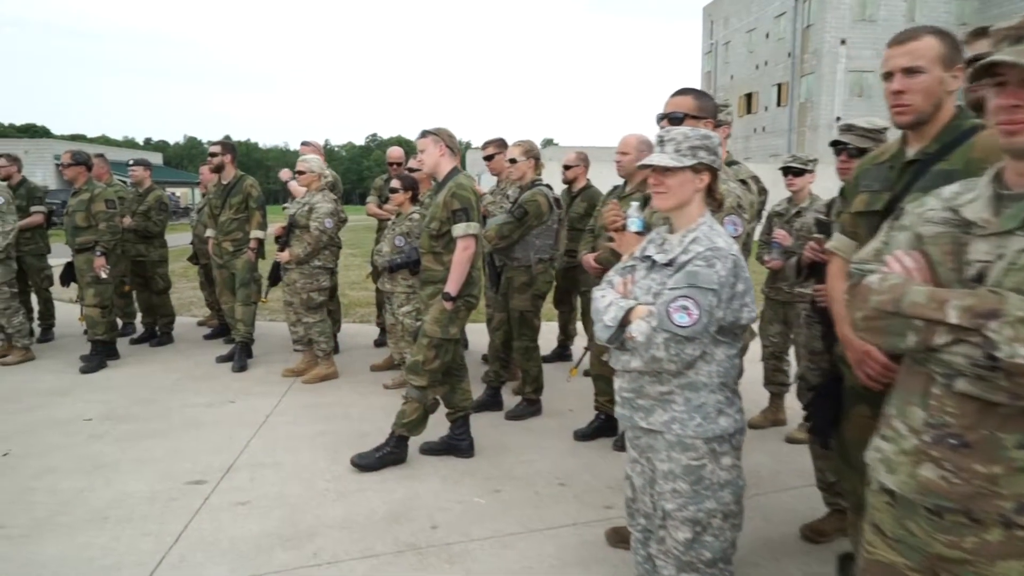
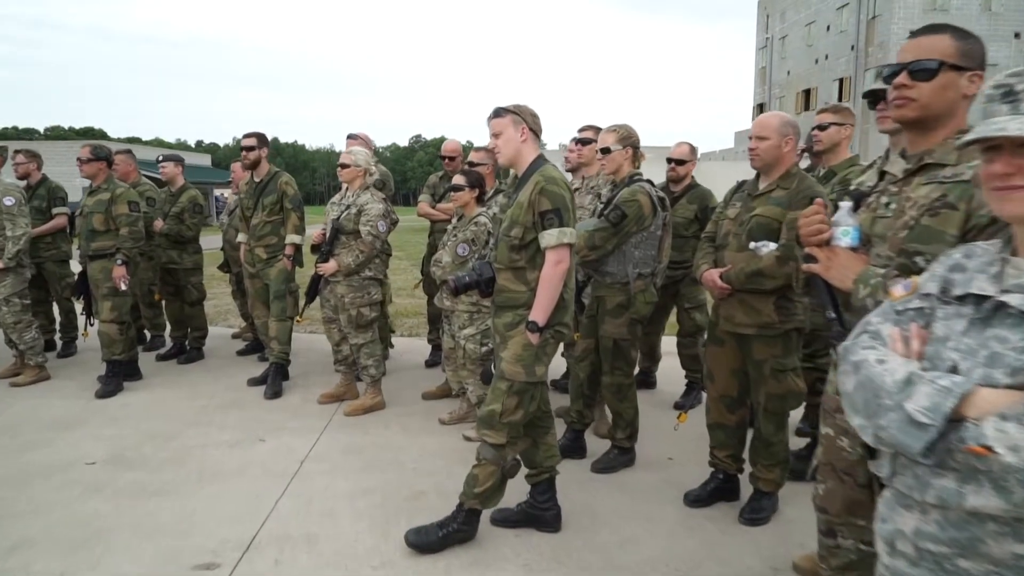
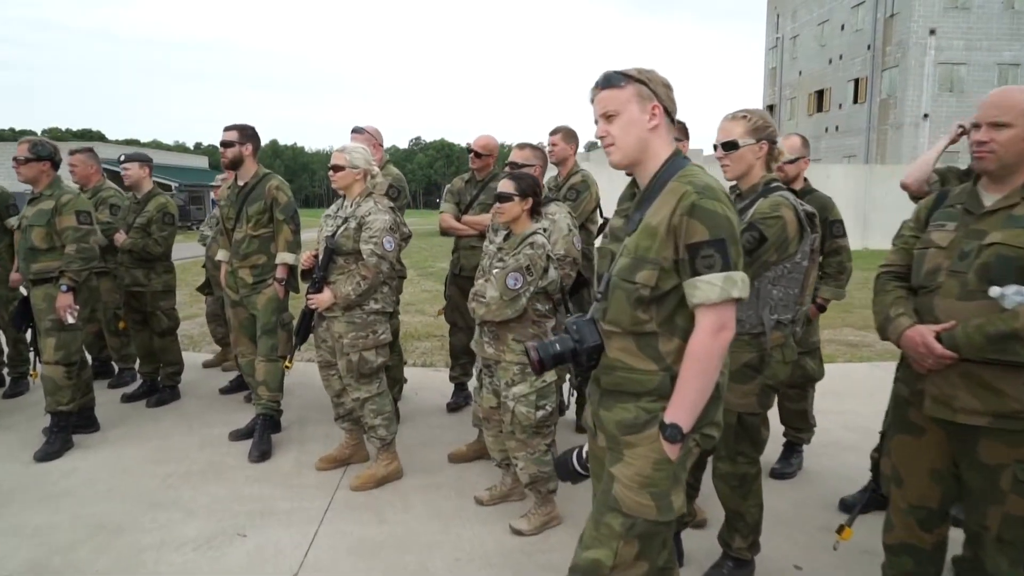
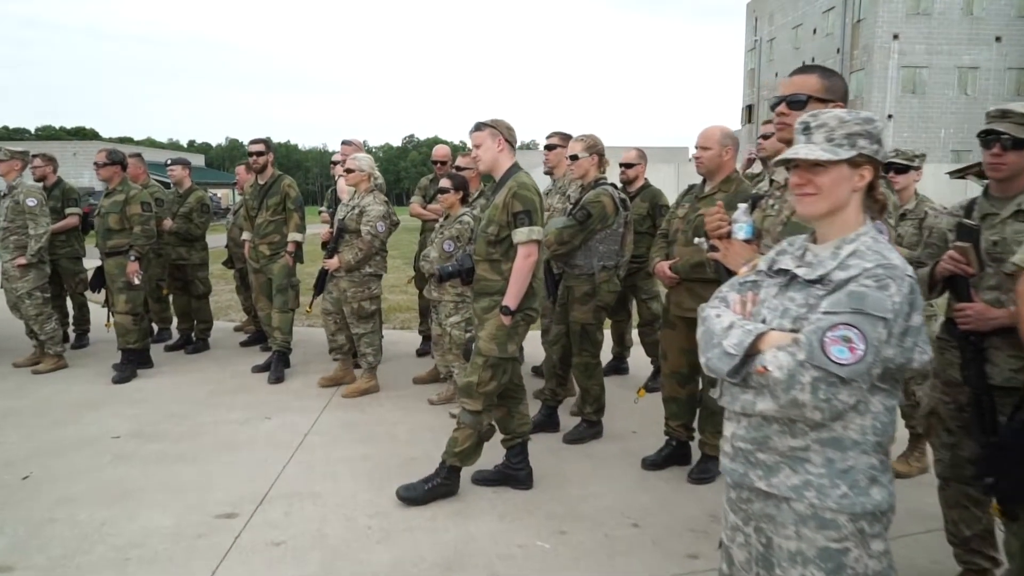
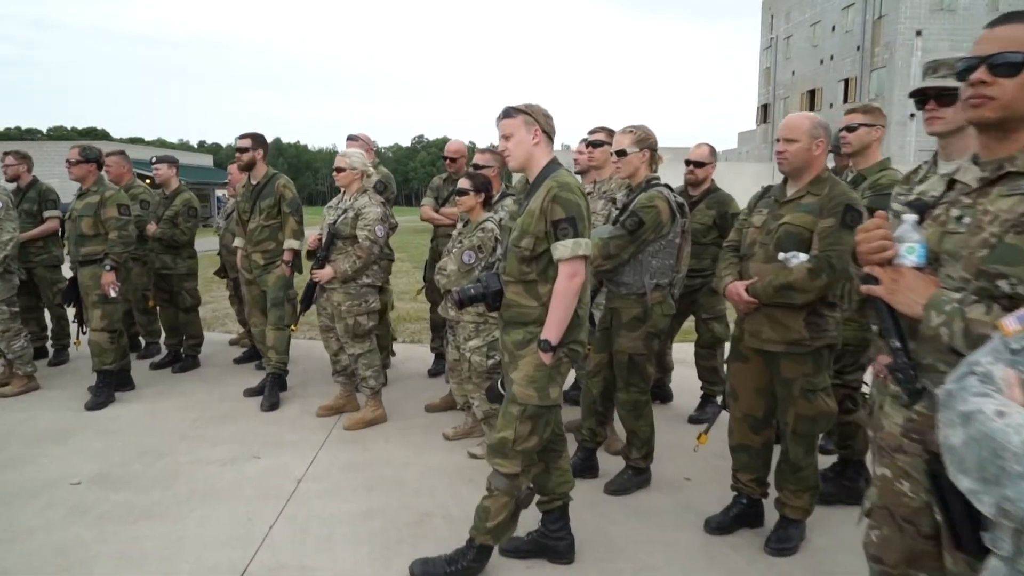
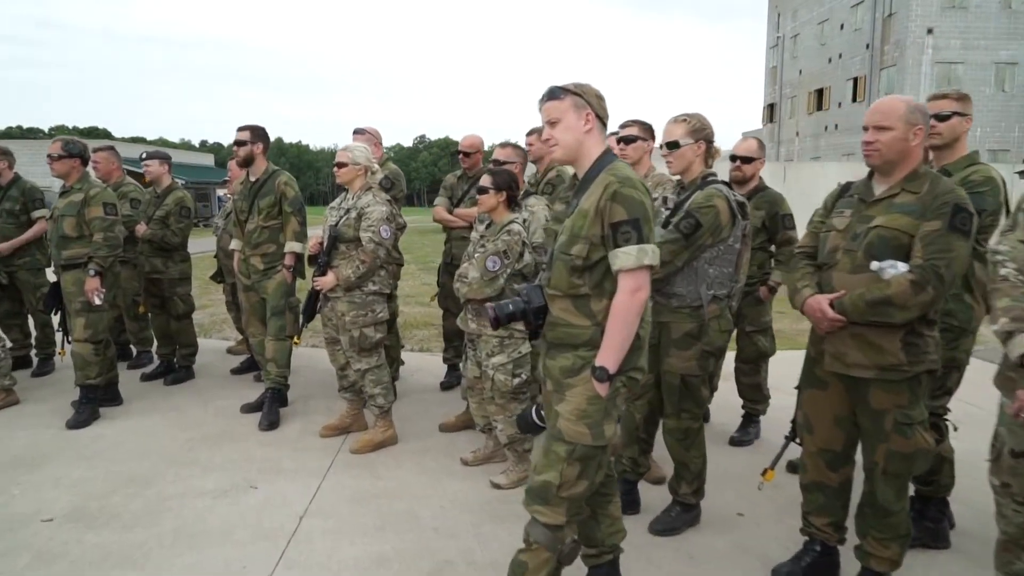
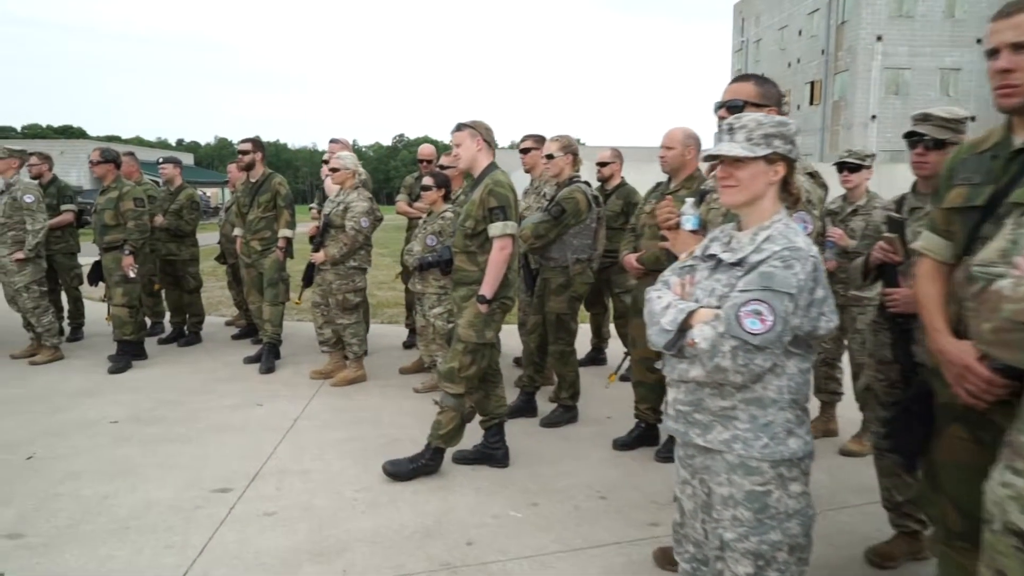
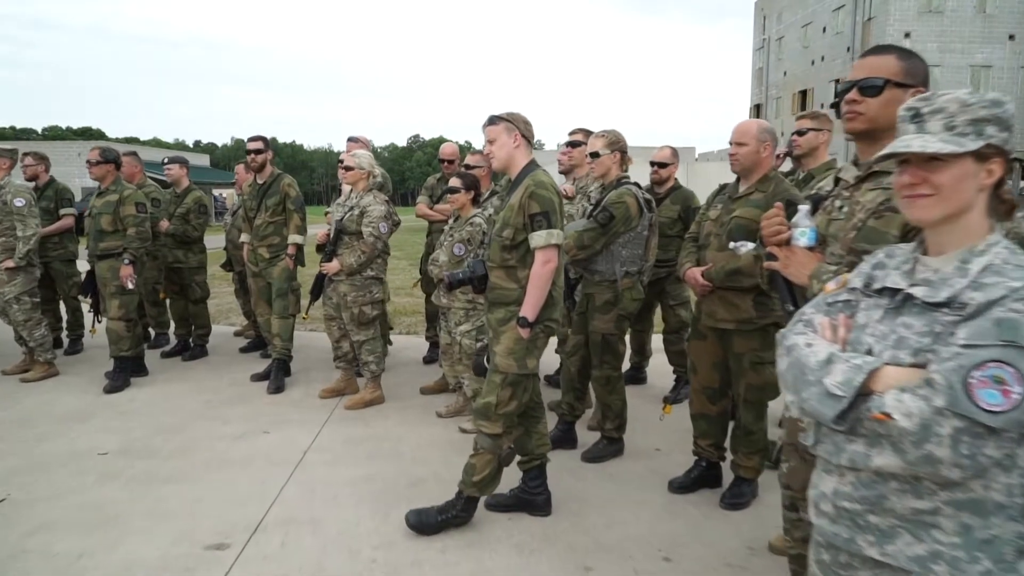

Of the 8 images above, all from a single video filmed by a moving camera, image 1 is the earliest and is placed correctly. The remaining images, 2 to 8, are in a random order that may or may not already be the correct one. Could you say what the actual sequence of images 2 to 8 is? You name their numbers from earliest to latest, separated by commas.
7, 4, 8, 2, 5, 6, 3
